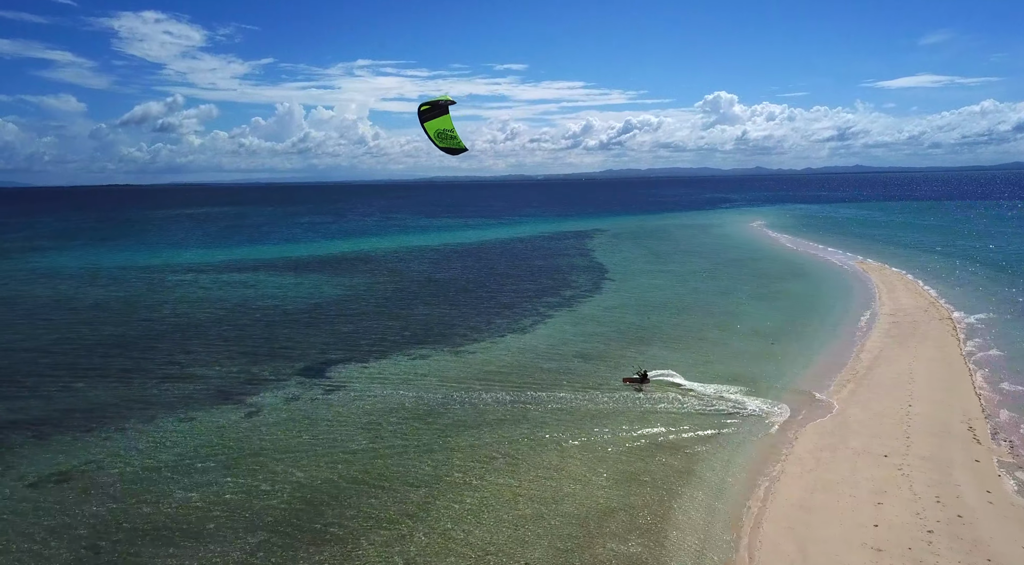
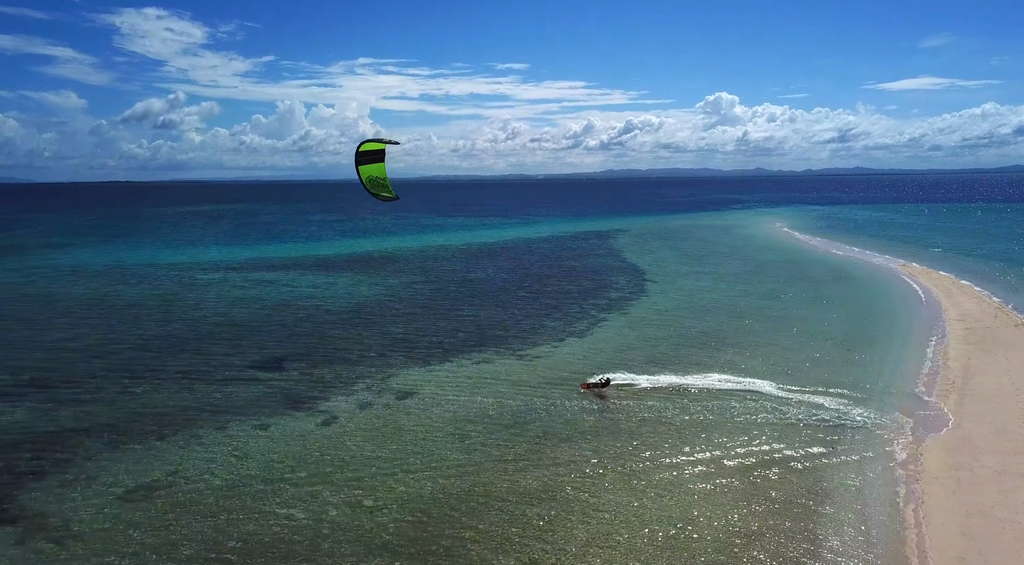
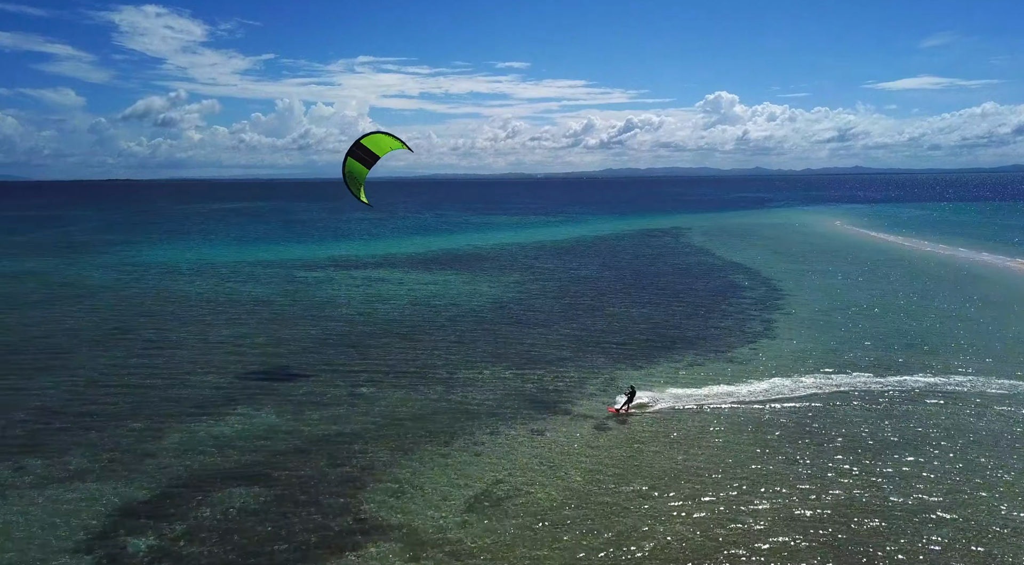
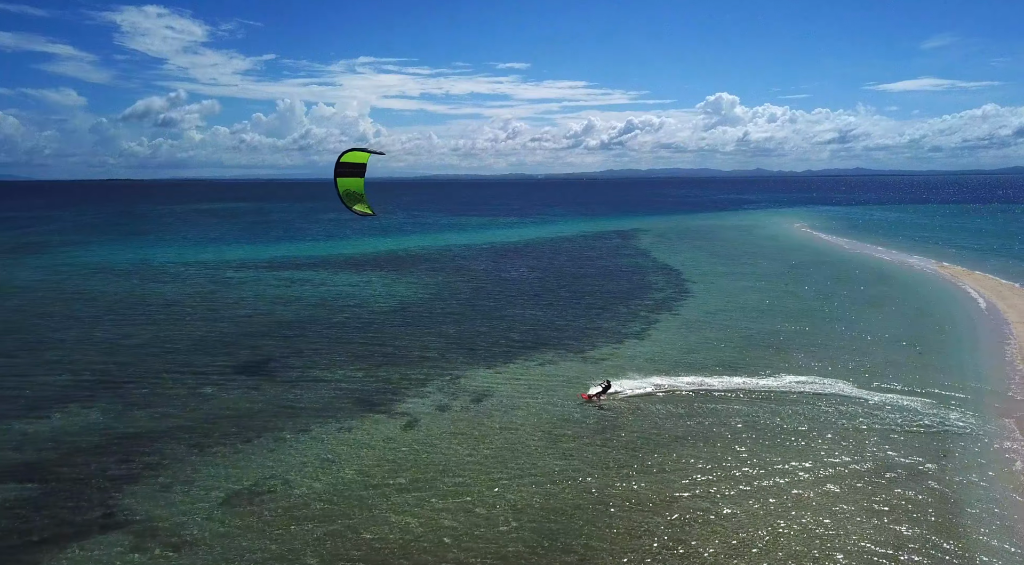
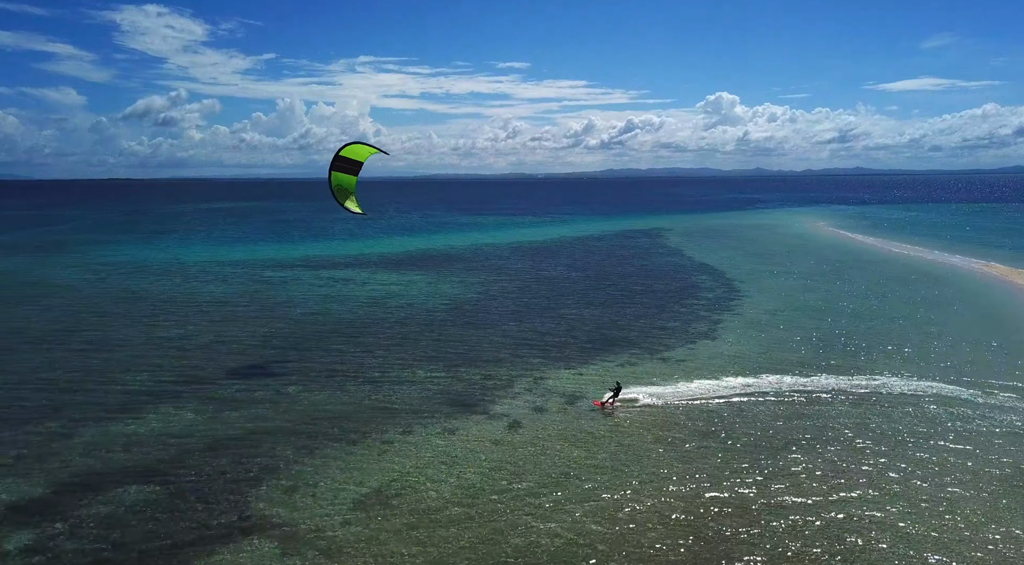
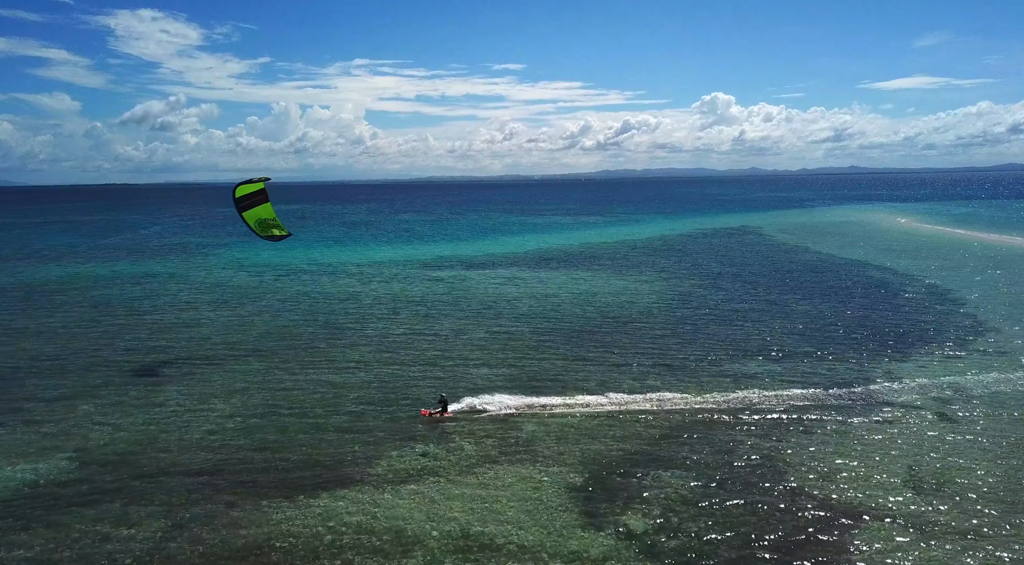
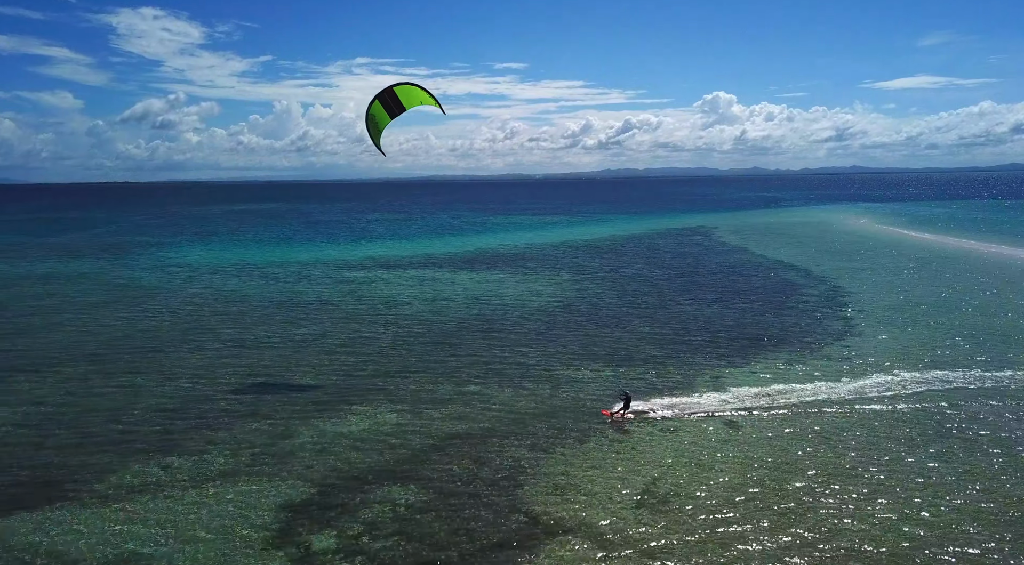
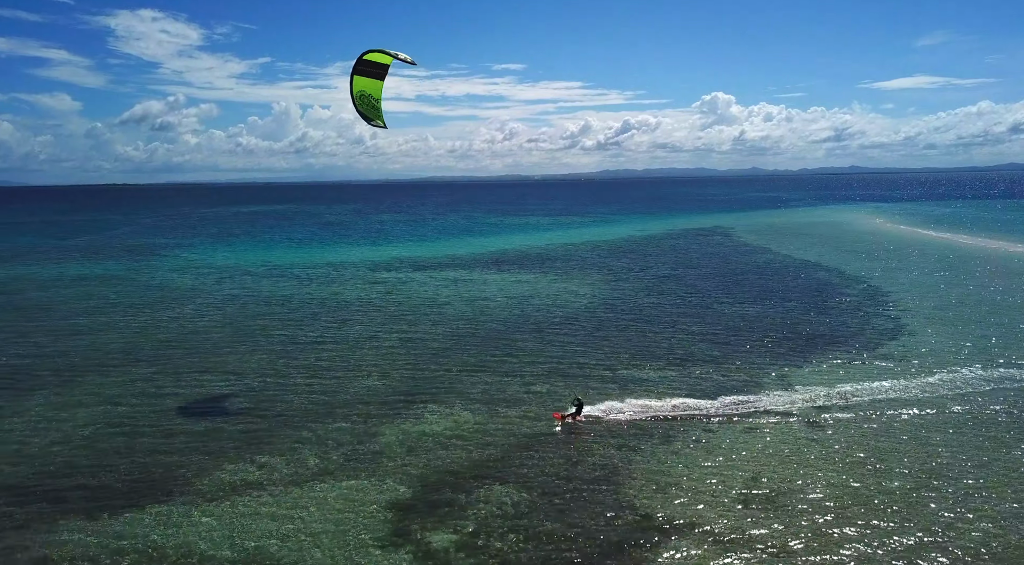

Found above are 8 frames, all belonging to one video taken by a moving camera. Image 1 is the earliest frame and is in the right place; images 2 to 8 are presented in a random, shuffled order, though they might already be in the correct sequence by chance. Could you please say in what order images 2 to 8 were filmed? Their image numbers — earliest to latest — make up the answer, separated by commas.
2, 4, 5, 3, 7, 8, 6
